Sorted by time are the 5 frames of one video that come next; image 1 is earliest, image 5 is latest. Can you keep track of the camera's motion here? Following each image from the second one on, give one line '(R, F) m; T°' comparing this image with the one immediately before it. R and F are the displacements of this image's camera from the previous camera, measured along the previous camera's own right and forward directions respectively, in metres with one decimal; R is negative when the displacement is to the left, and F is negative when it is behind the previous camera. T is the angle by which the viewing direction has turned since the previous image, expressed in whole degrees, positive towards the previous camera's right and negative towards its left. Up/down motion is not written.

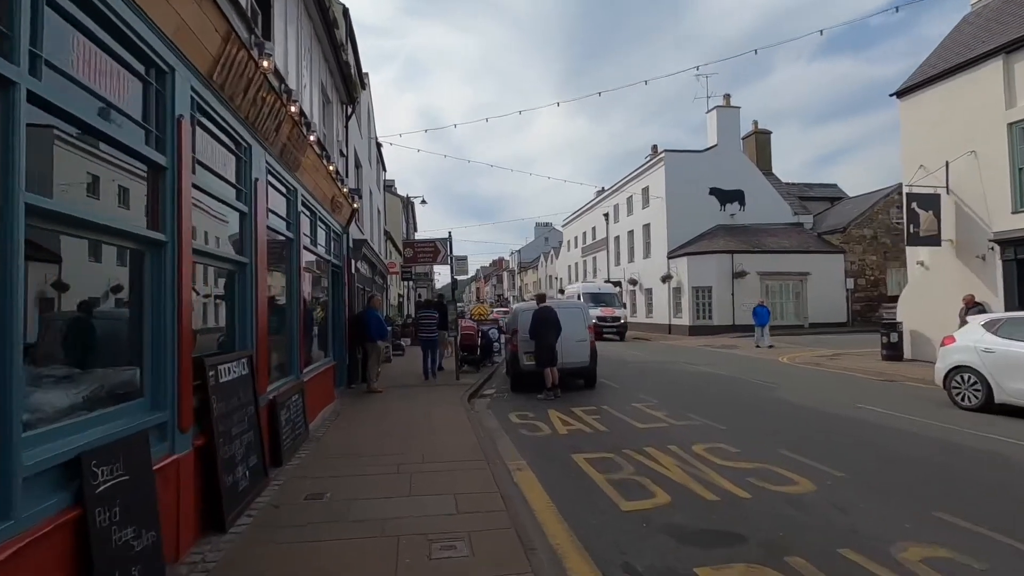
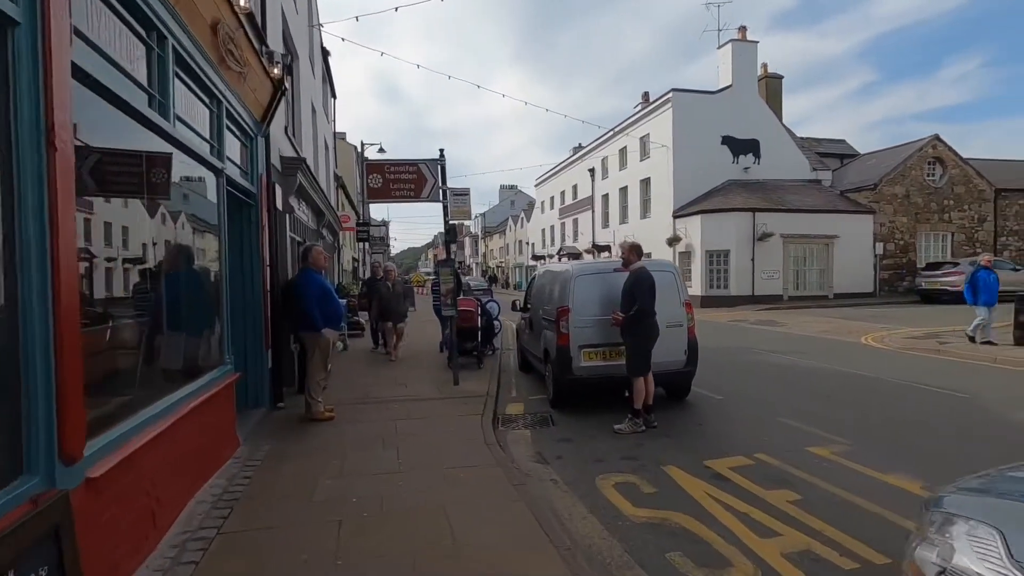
(-1.3, +5.4) m; +5°
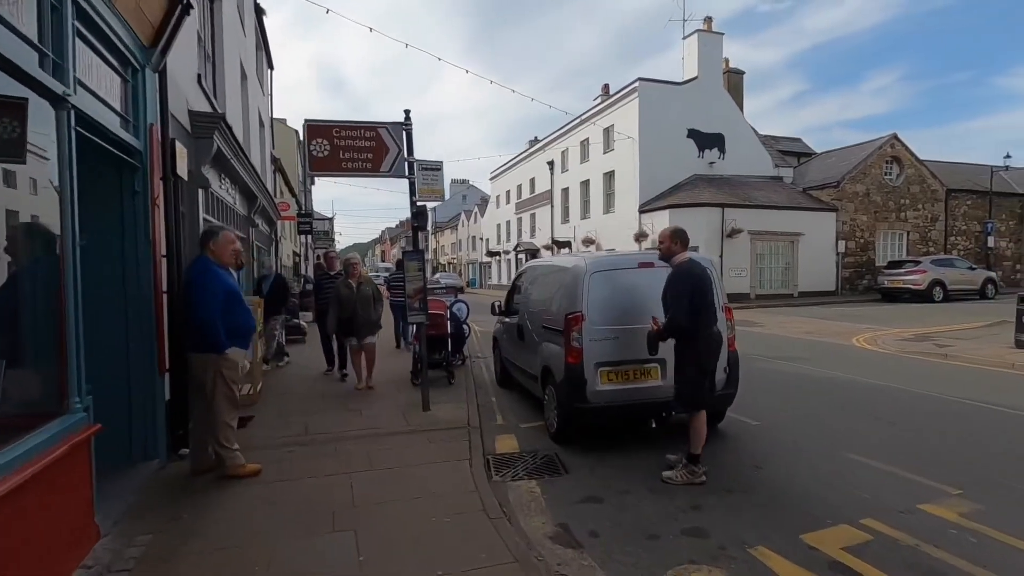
(-0.5, +1.9) m; +5°
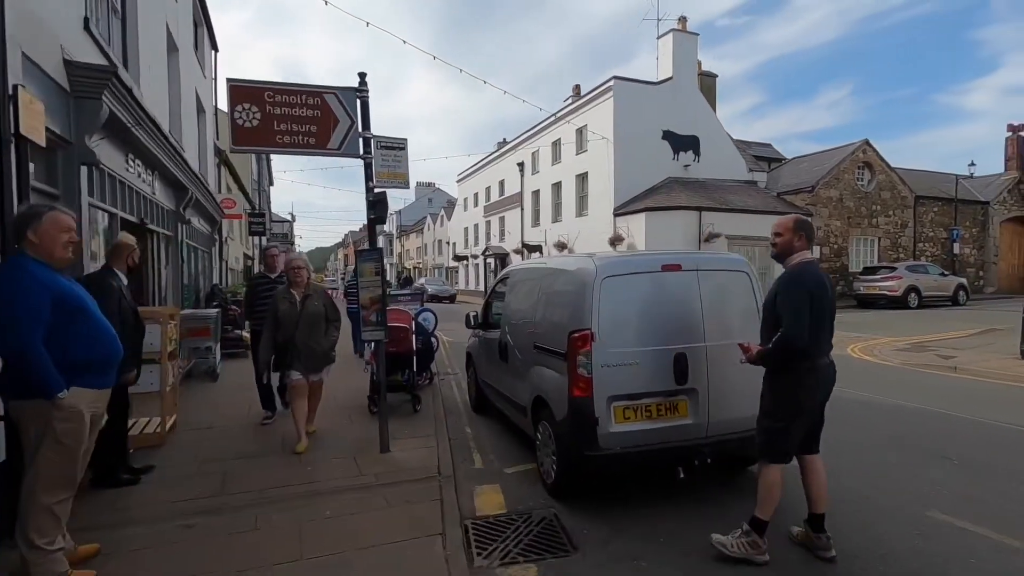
(-0.2, +1.4) m; +4°
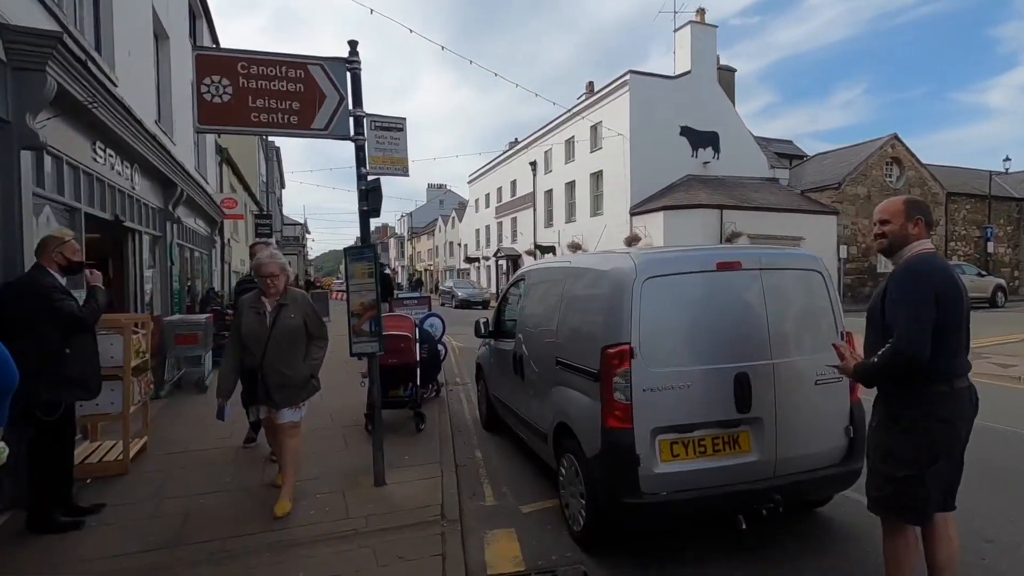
(0.0, +0.9) m; -1°
